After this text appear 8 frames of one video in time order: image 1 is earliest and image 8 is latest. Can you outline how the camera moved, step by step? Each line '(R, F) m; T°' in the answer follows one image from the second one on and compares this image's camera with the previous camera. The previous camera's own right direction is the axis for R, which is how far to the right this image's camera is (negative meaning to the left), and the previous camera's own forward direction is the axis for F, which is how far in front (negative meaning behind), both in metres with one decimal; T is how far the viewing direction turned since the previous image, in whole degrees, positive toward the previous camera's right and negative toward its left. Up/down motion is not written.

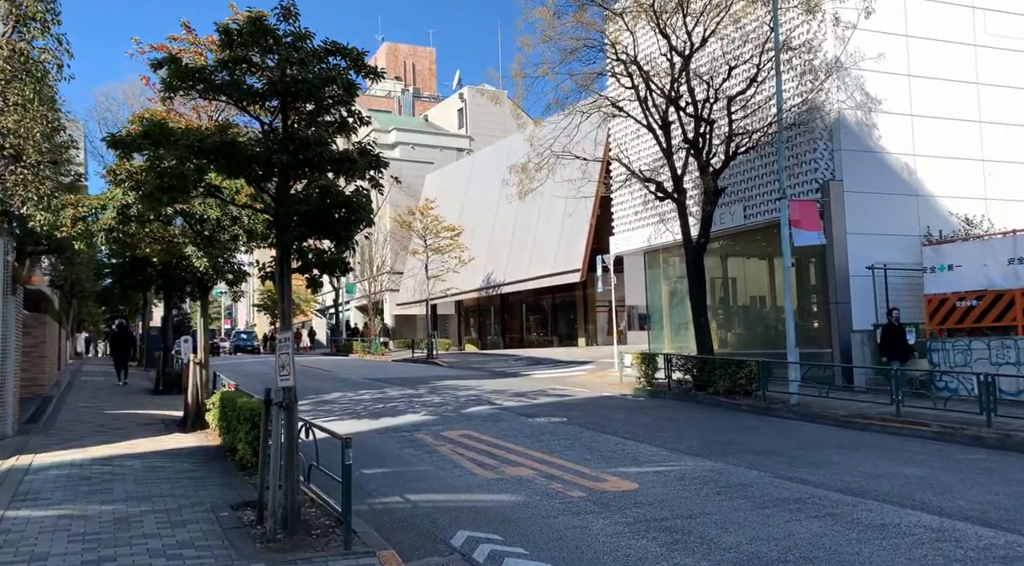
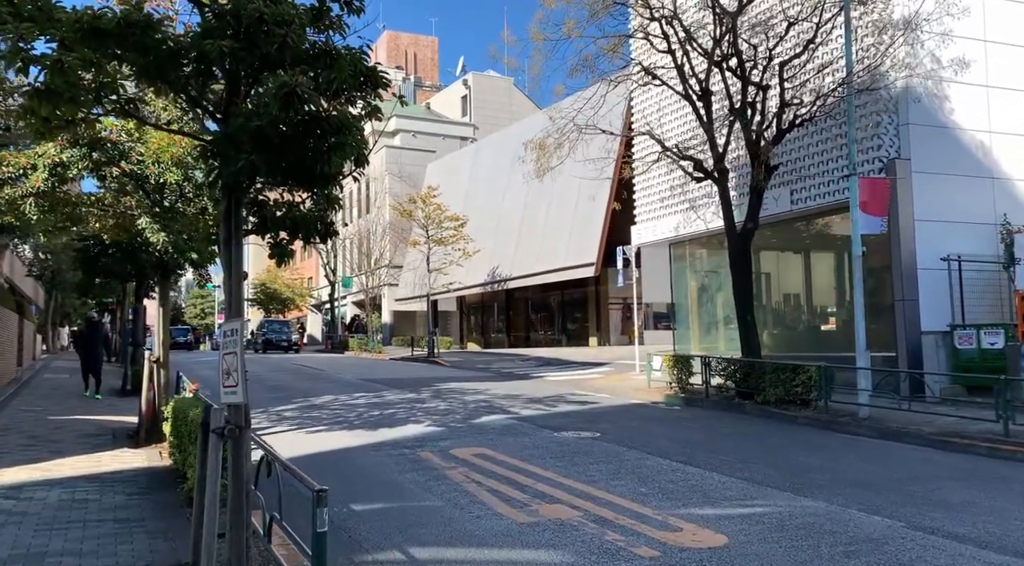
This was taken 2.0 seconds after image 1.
(-0.4, +2.5) m; 0°
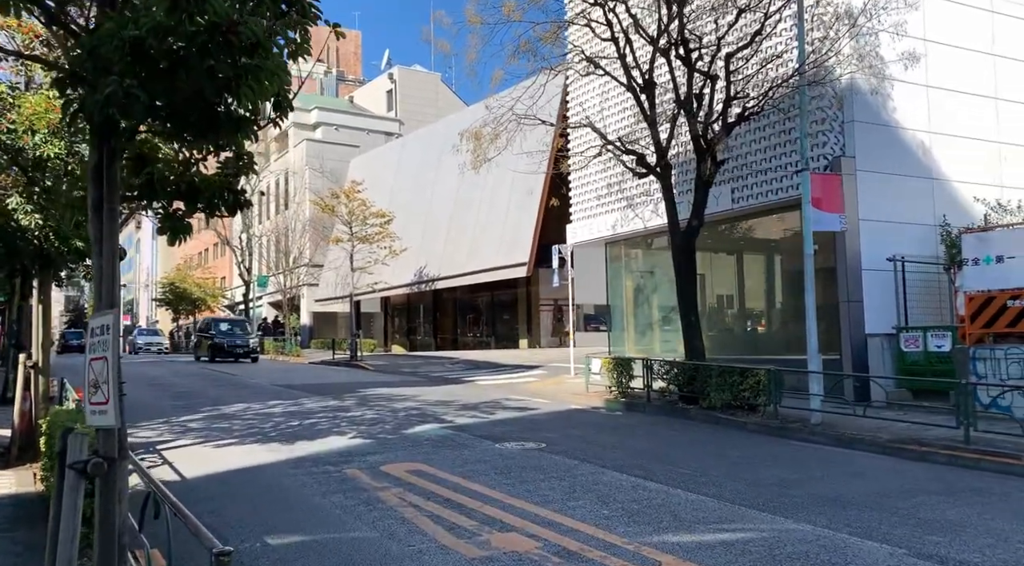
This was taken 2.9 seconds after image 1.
(-0.2, +1.1) m; +6°
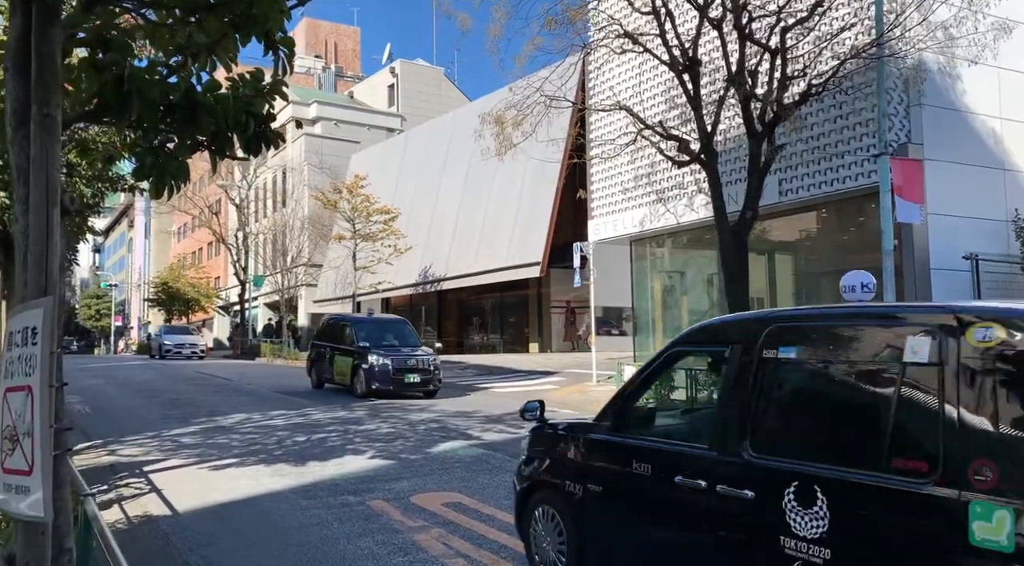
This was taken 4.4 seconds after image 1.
(-0.7, +1.6) m; 0°
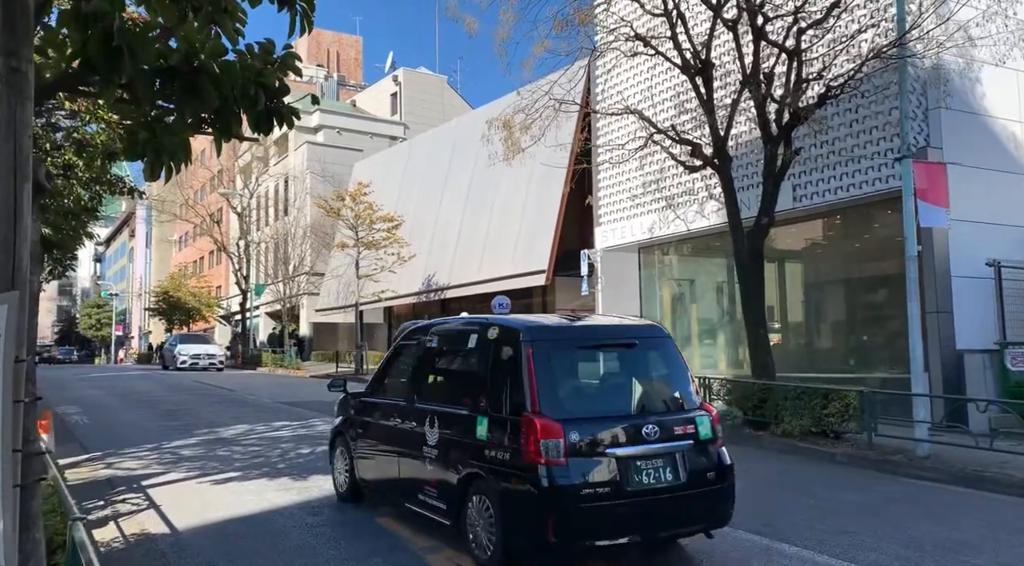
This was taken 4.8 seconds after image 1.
(-0.1, +0.4) m; 0°
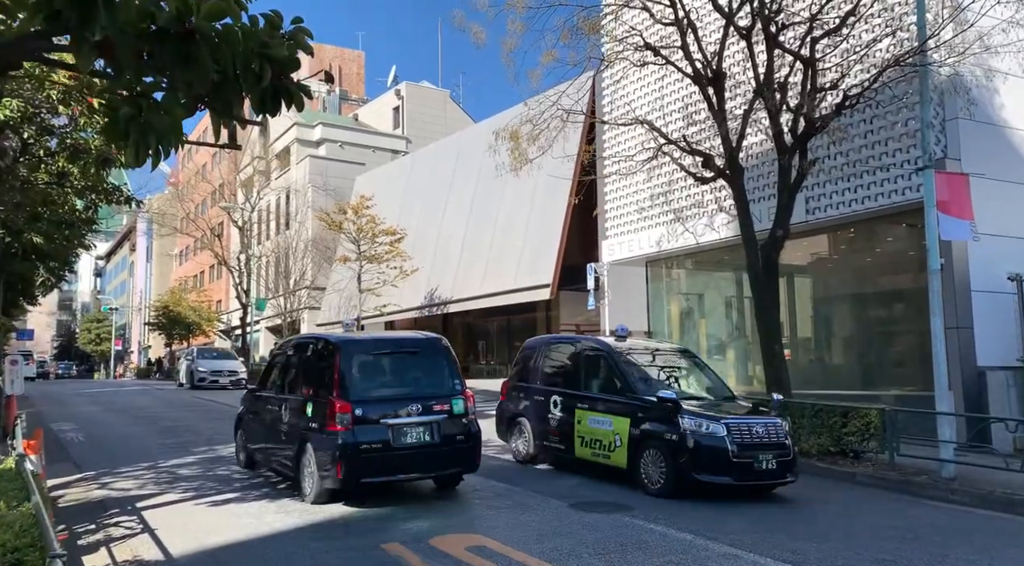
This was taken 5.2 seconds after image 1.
(-0.1, +0.4) m; 0°
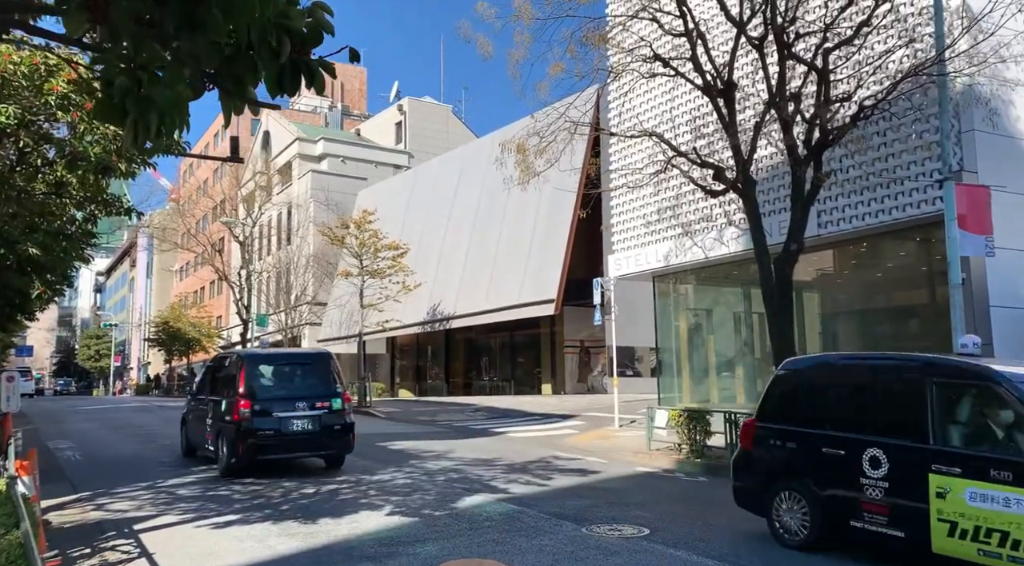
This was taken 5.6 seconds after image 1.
(-0.1, +0.3) m; 0°
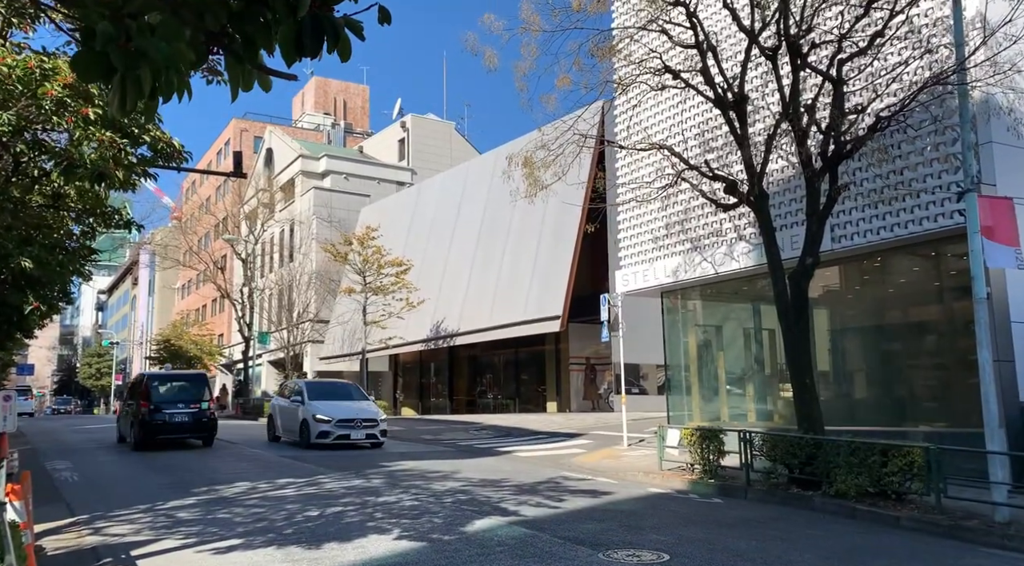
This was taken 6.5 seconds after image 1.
(-0.1, +0.3) m; 0°
